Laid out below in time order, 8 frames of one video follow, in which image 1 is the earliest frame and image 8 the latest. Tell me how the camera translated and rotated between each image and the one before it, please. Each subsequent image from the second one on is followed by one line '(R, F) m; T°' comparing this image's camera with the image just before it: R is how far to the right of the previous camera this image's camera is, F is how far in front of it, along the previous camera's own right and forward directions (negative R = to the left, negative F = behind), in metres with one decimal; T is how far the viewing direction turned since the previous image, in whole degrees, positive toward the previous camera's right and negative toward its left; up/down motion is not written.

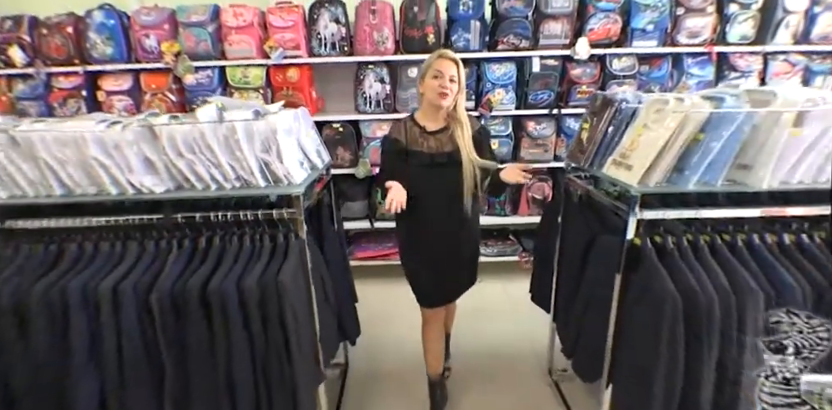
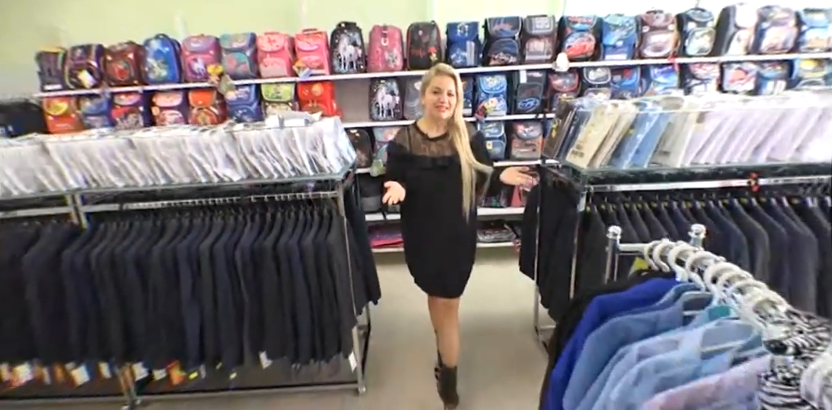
(0.0, -0.5) m; -1°
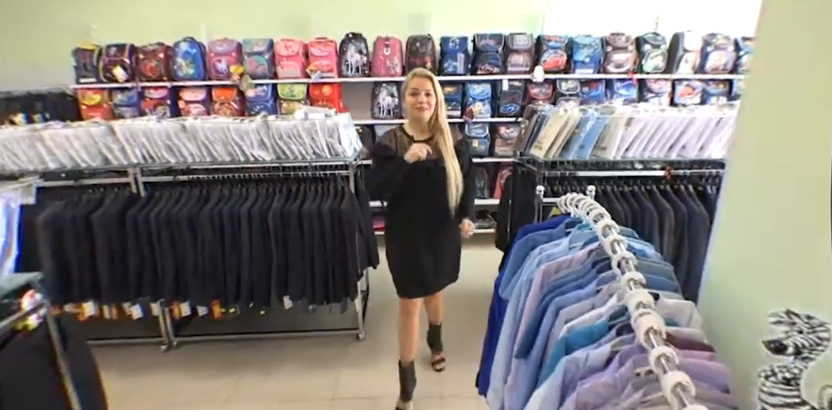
(0.0, -0.5) m; +1°
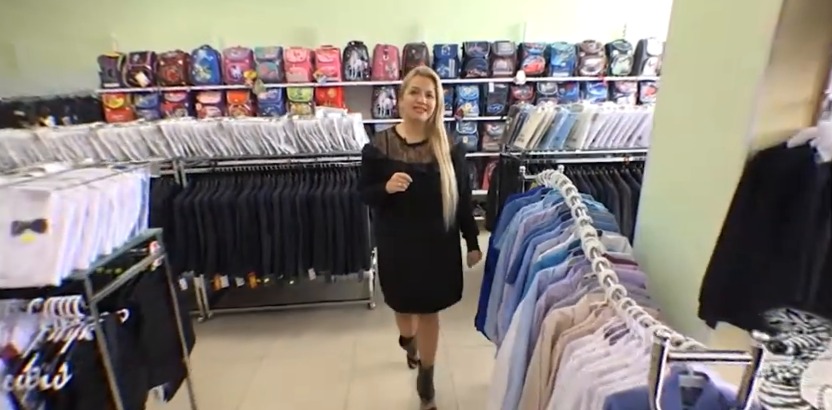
(-0.1, -0.4) m; +2°
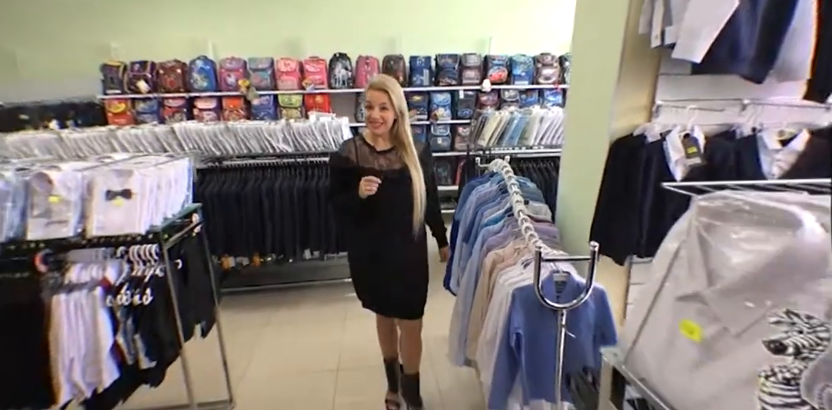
(0.0, -0.5) m; +3°
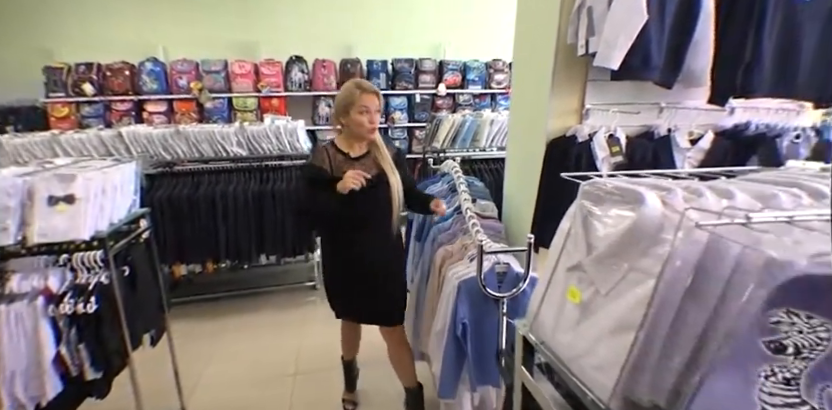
(+0.1, -0.1) m; +6°
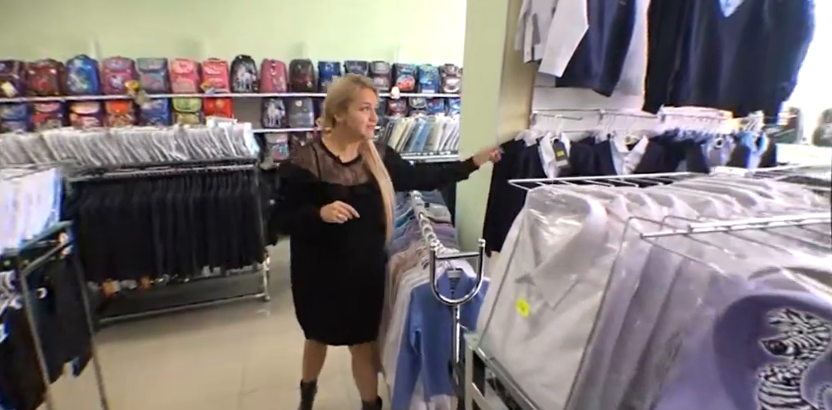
(0.0, 0.0) m; +7°
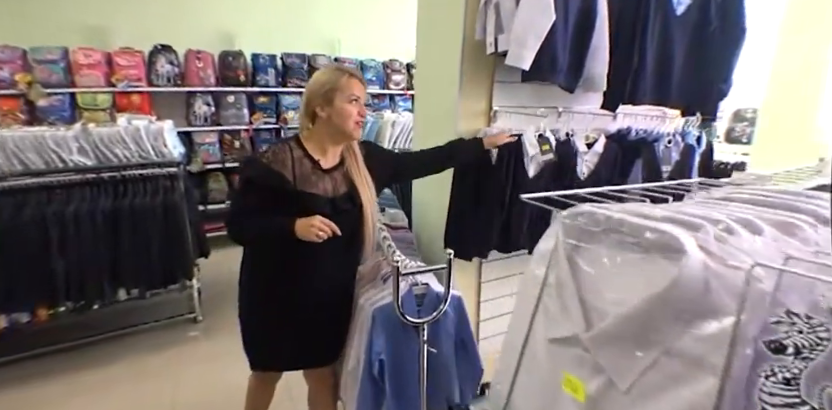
(0.0, +0.2) m; +8°
